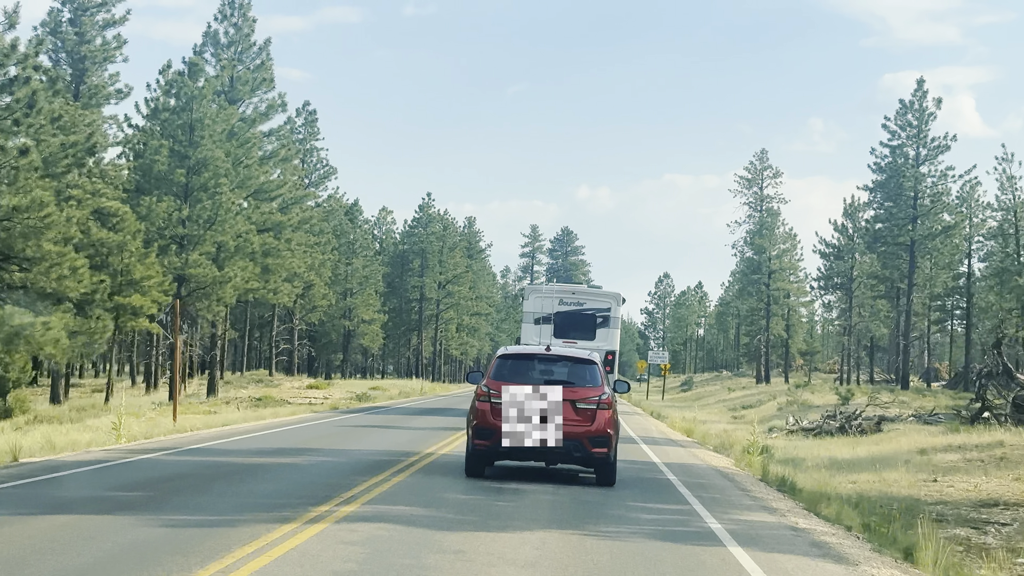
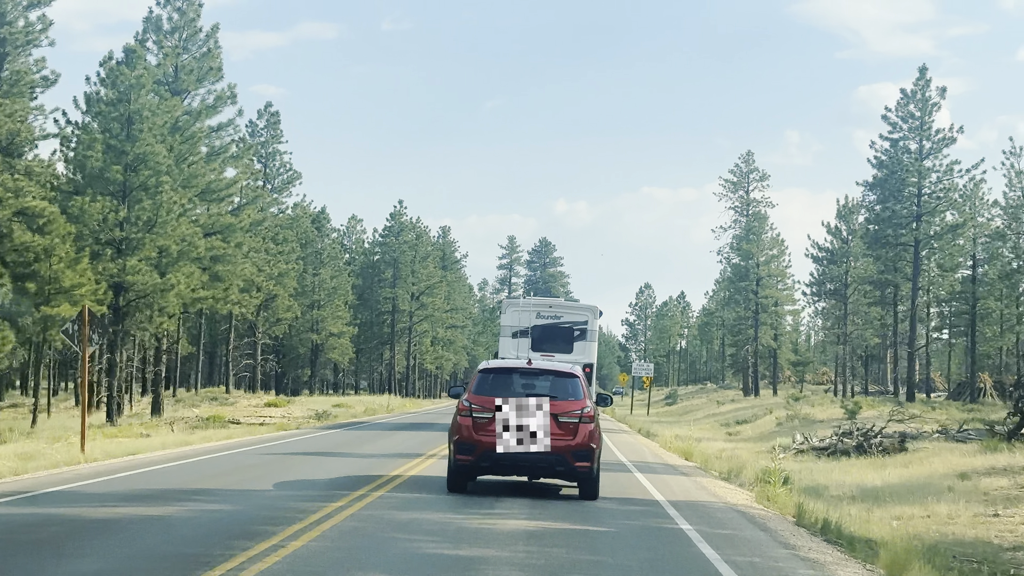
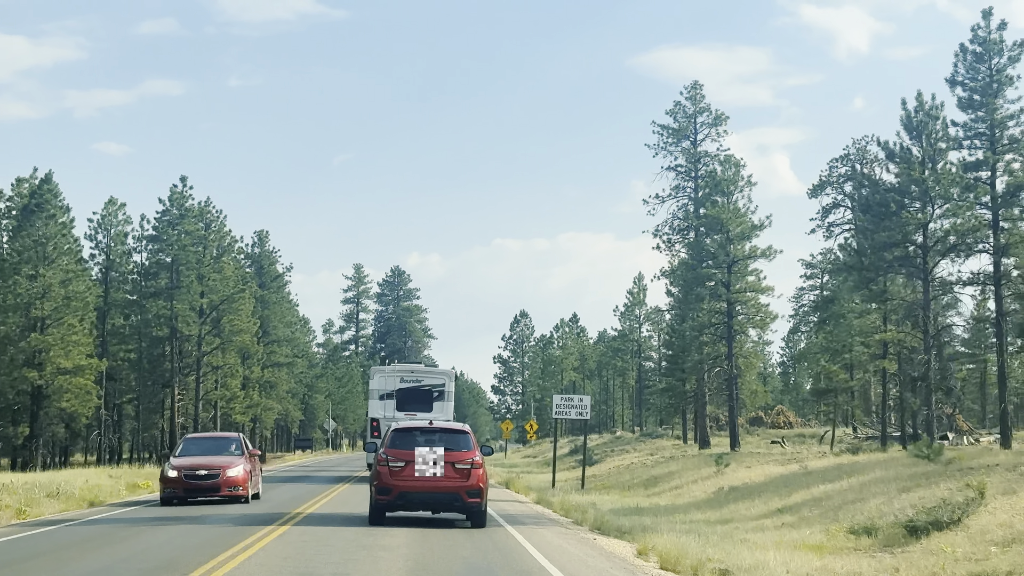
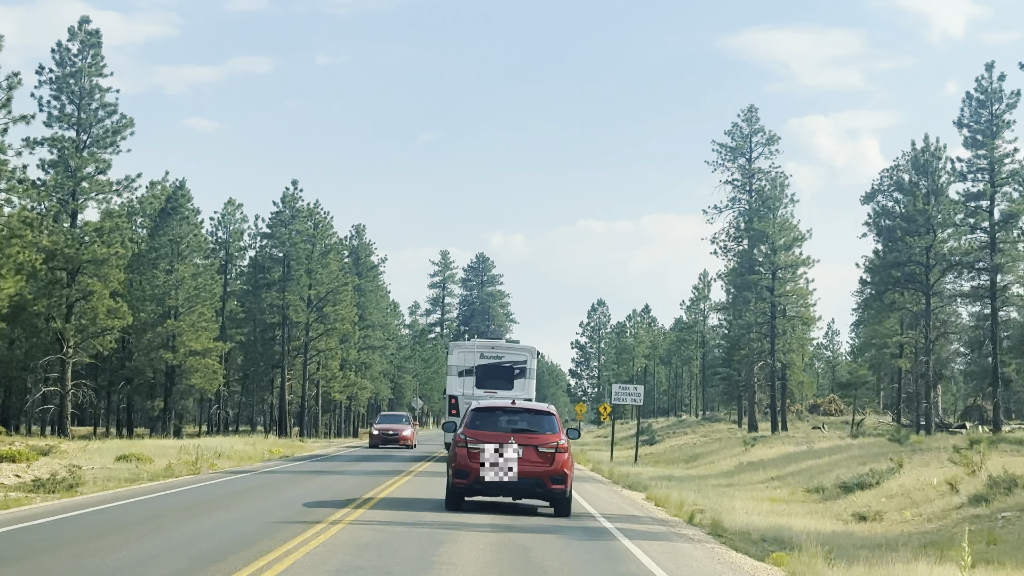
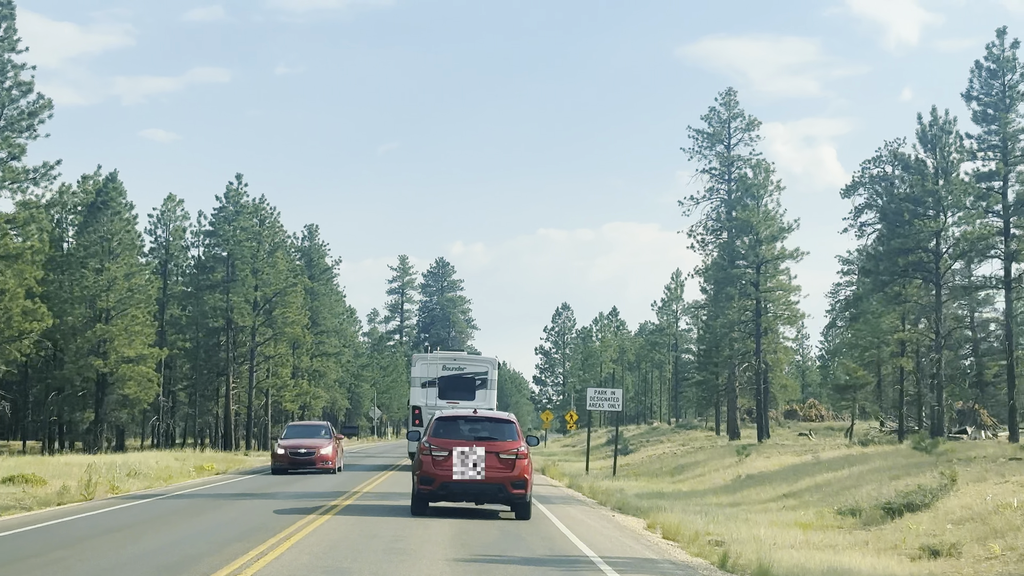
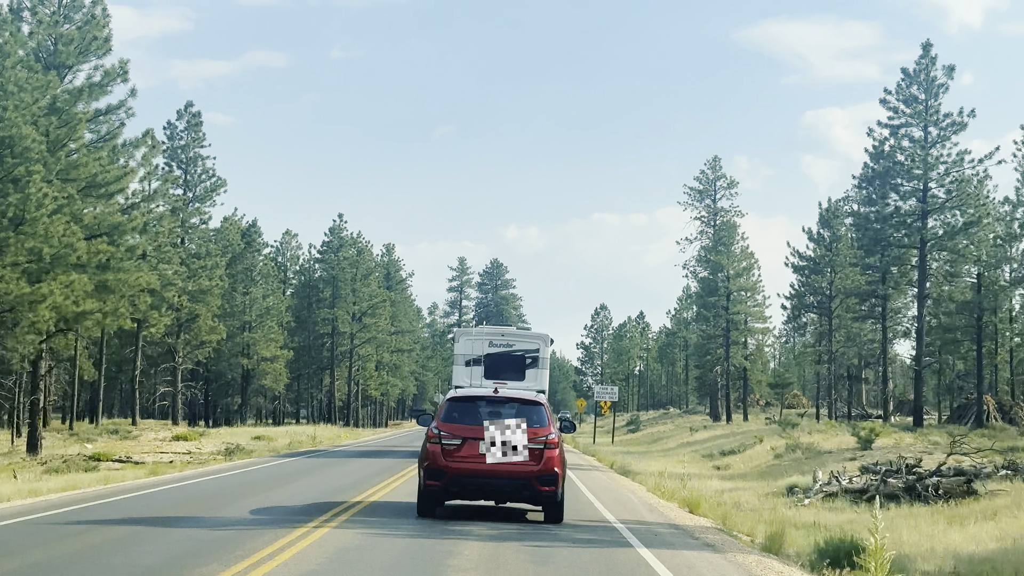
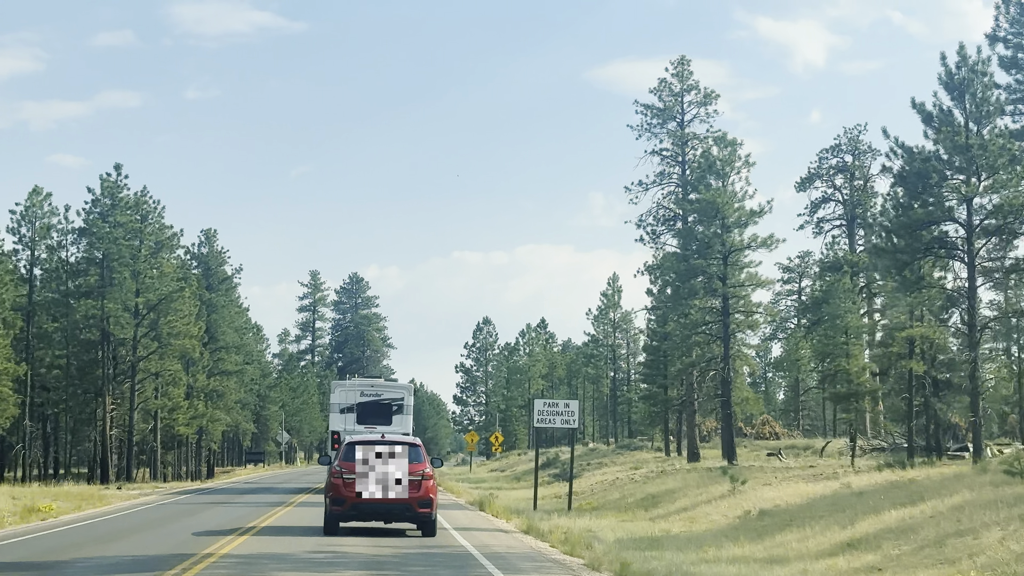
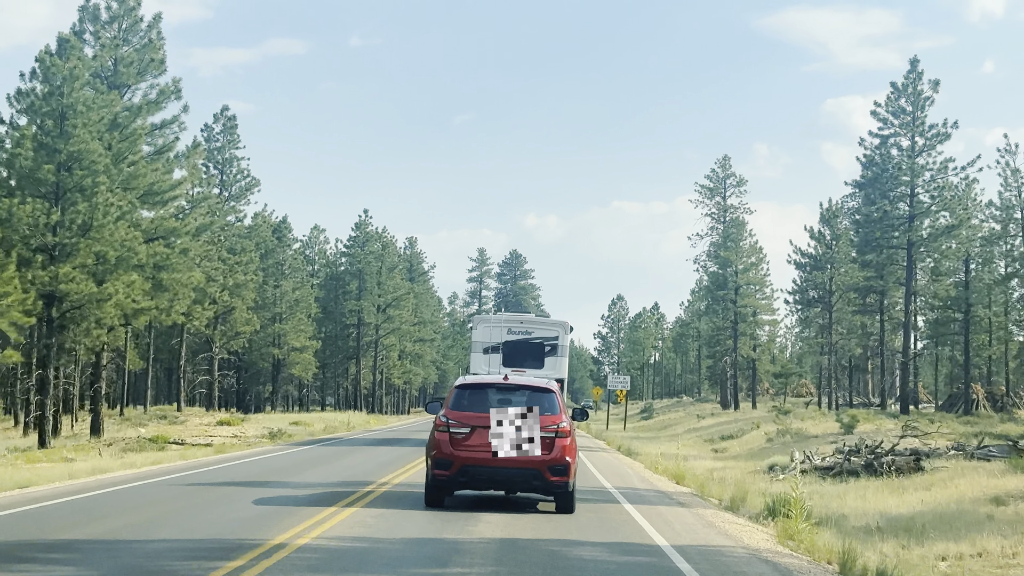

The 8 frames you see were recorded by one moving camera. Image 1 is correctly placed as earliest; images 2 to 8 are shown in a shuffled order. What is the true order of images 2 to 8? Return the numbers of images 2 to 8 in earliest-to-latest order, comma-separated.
2, 8, 6, 4, 5, 3, 7
